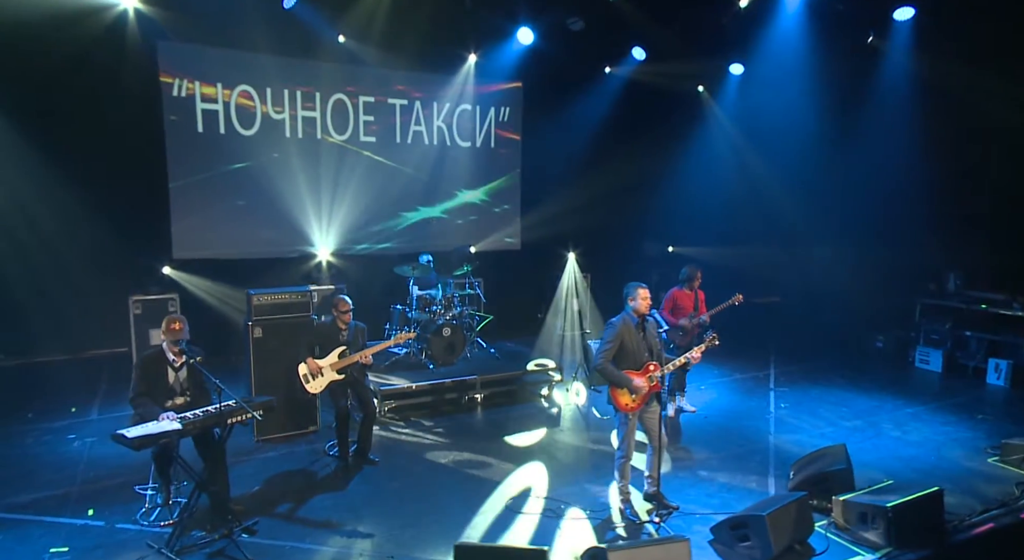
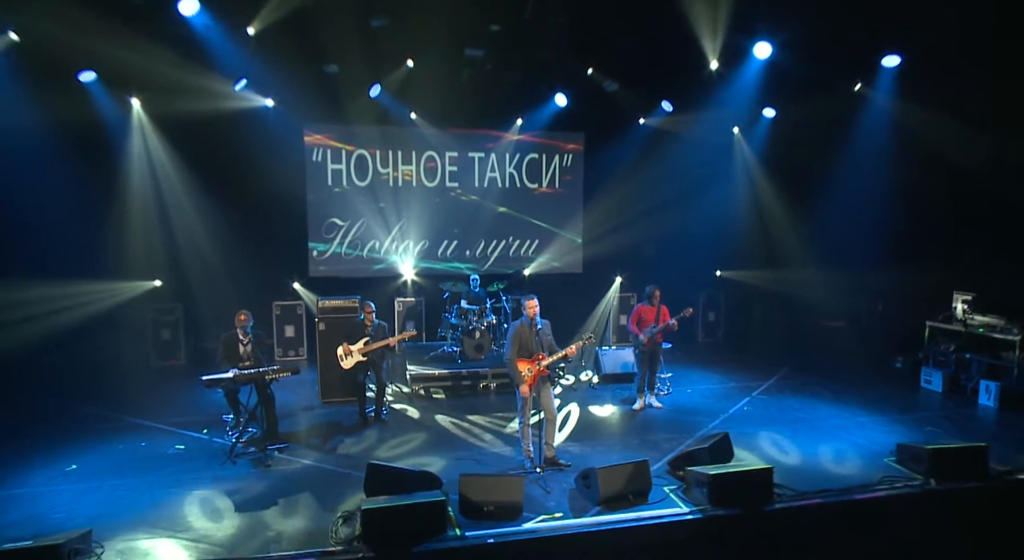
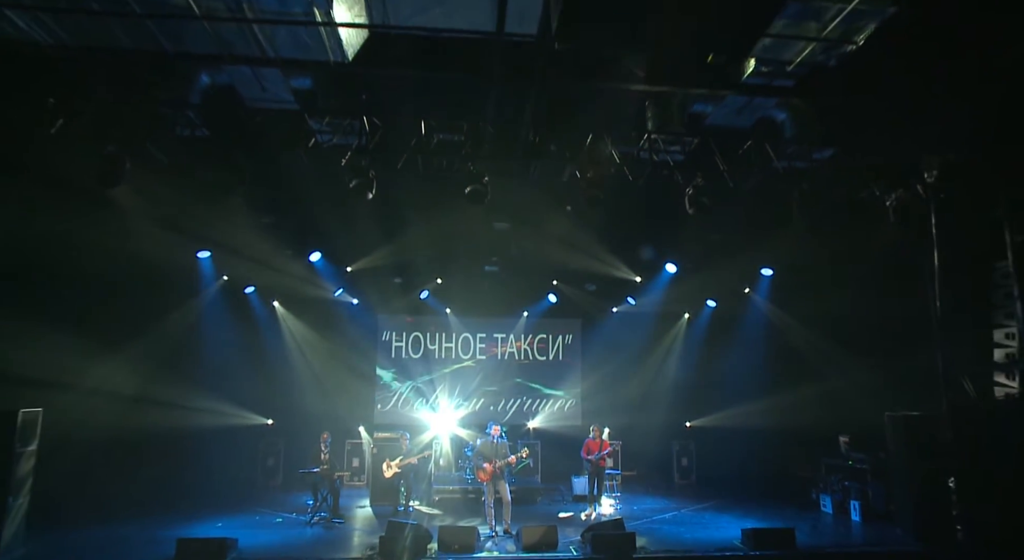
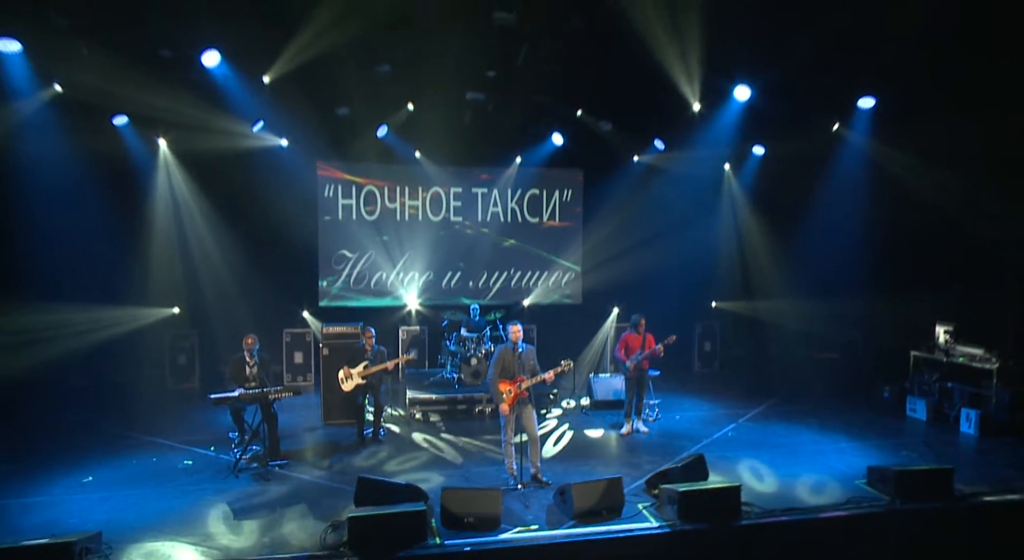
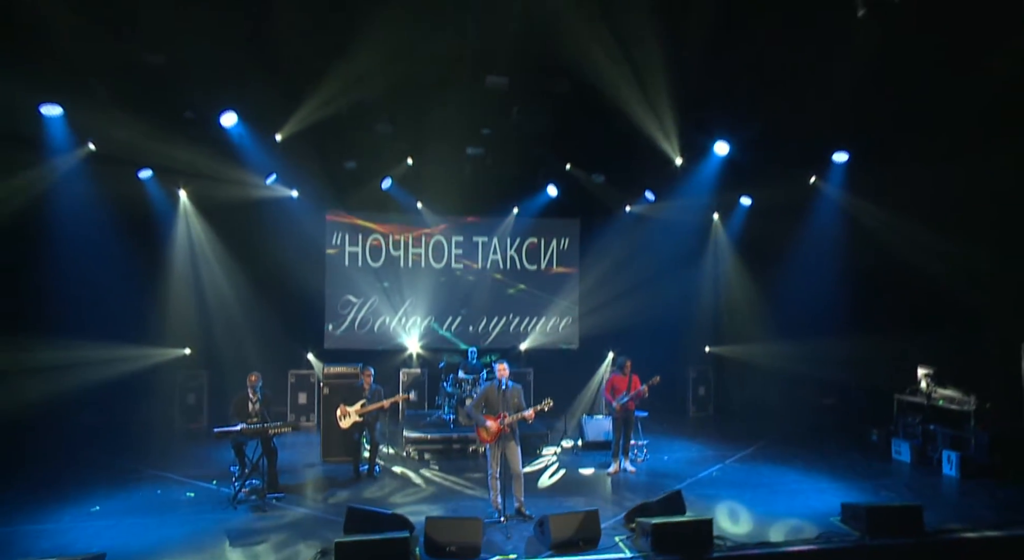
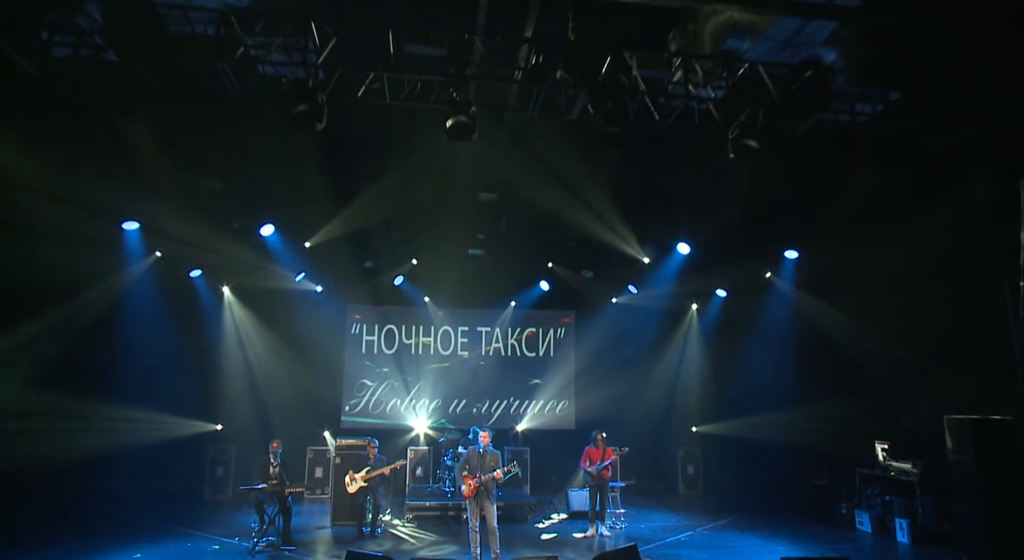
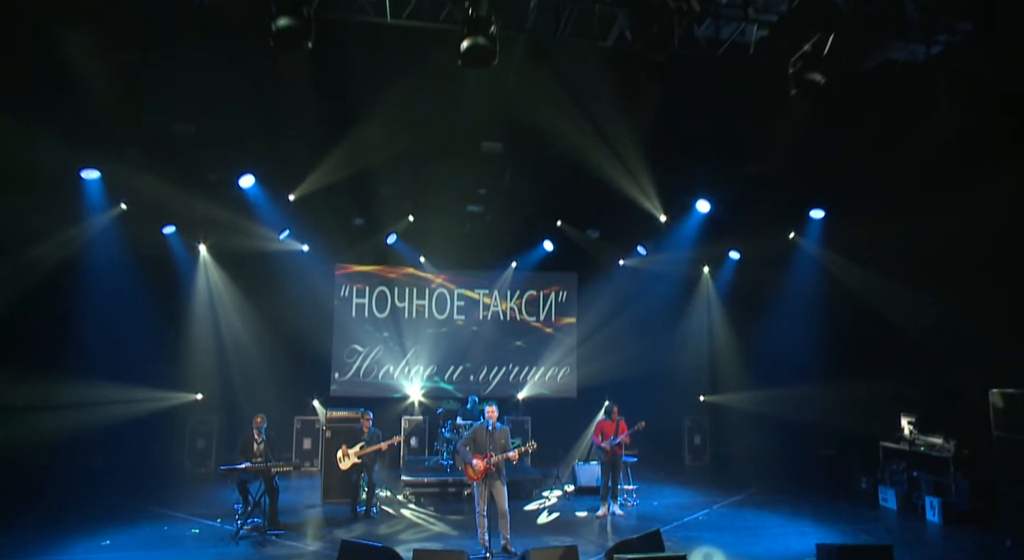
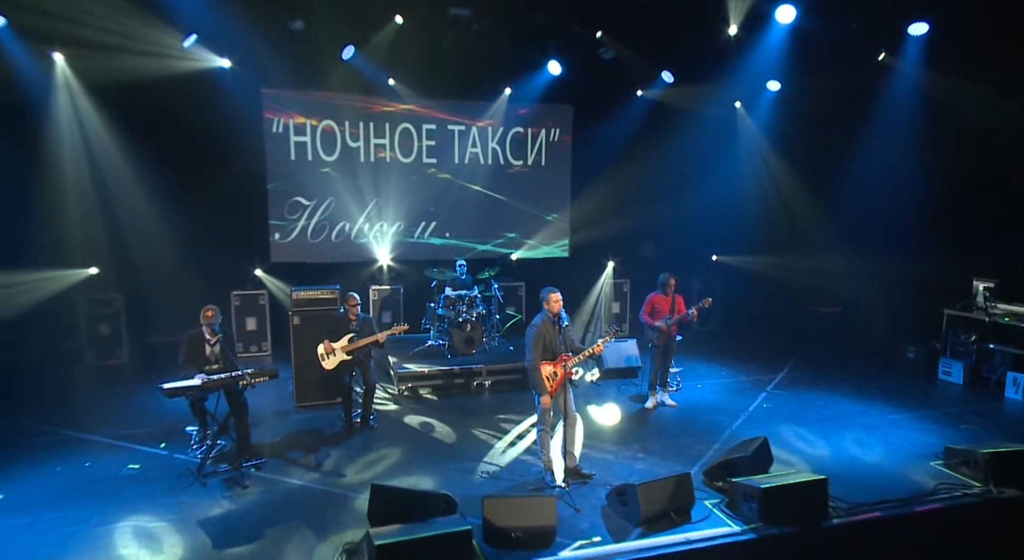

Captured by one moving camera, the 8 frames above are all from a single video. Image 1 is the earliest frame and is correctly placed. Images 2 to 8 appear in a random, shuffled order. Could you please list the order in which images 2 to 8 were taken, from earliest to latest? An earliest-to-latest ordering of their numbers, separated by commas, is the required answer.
8, 2, 4, 5, 7, 6, 3
